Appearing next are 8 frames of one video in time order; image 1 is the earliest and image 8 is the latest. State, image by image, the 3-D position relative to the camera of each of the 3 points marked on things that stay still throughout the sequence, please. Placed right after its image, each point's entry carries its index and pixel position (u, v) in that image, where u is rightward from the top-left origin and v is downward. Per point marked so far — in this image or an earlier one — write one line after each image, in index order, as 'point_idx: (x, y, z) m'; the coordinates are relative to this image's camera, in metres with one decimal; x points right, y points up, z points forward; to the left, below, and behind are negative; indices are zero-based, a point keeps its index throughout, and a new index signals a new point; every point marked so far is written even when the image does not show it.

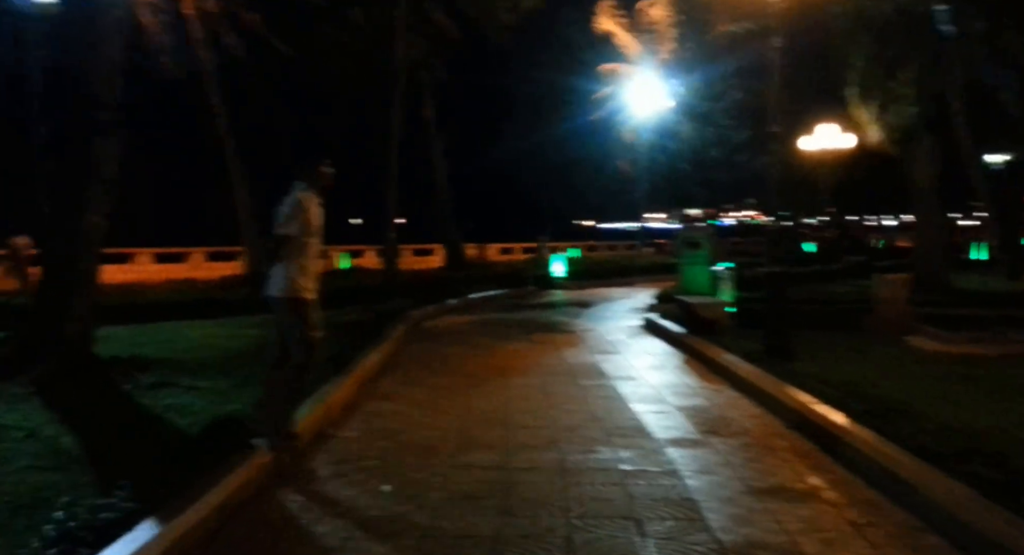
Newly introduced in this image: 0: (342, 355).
0: (-2.2, -1.0, +11.4) m
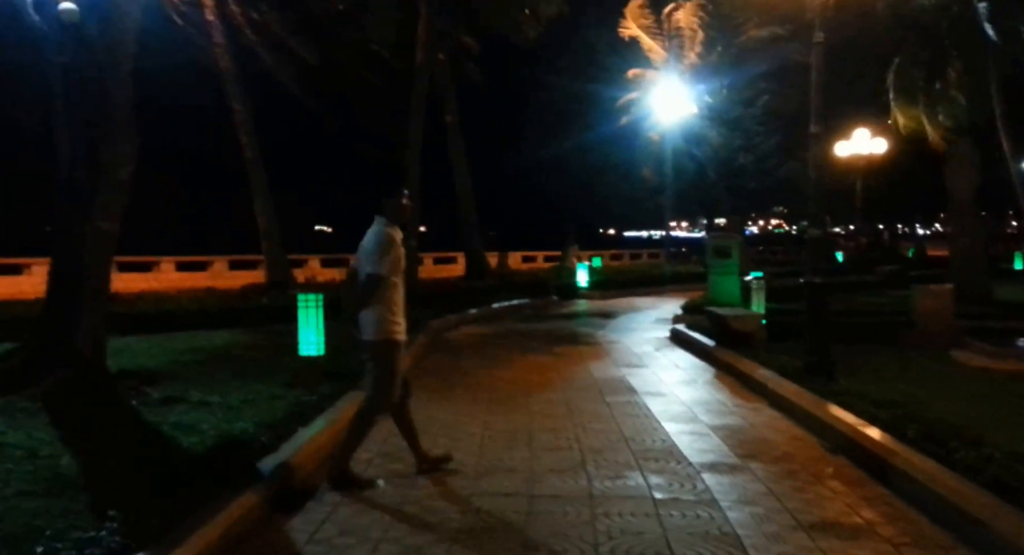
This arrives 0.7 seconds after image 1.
0: (-1.9, -1.1, +11.0) m
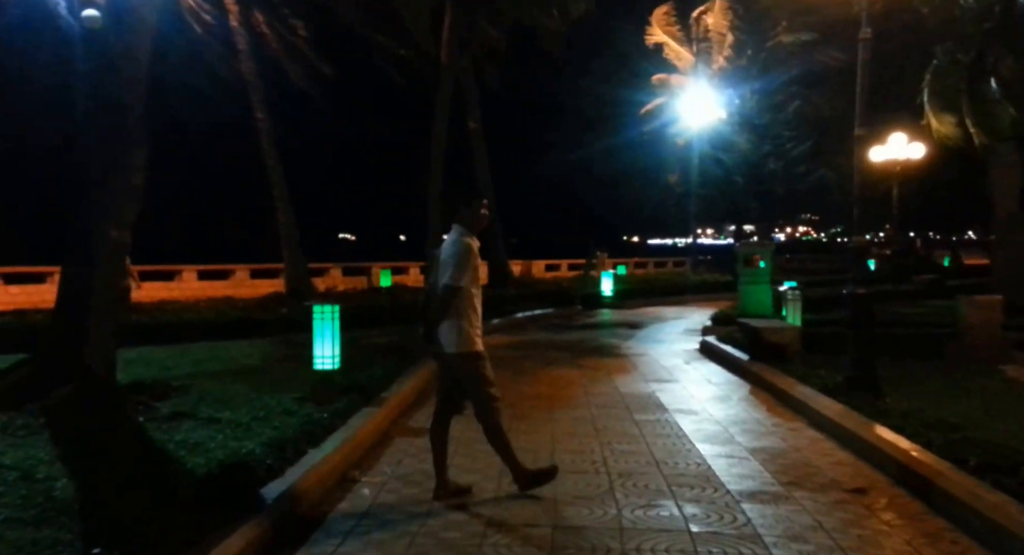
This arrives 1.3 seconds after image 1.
0: (-1.6, -1.3, +10.6) m
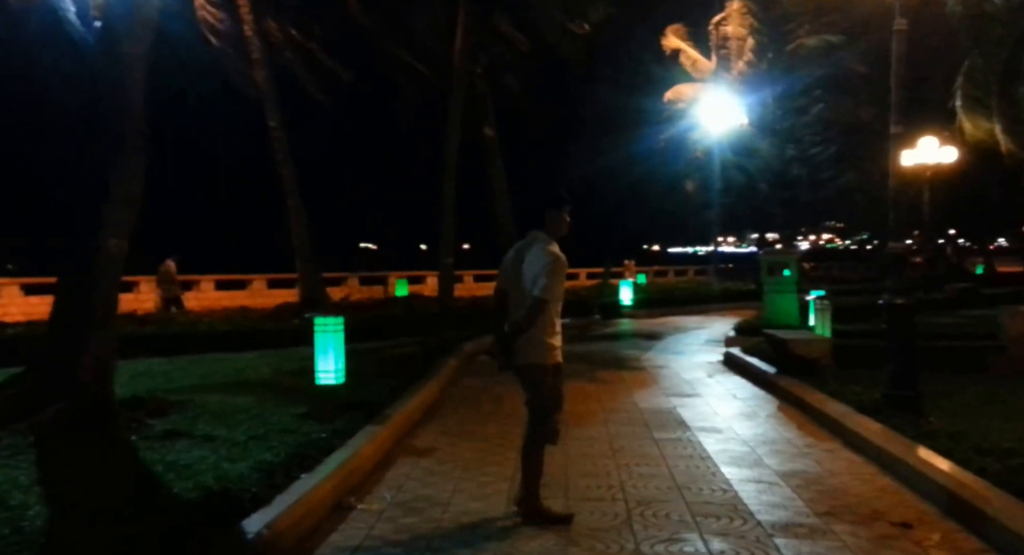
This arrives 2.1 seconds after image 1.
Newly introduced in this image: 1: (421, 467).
0: (-1.5, -1.4, +10.0) m
1: (-0.8, -1.7, +7.9) m
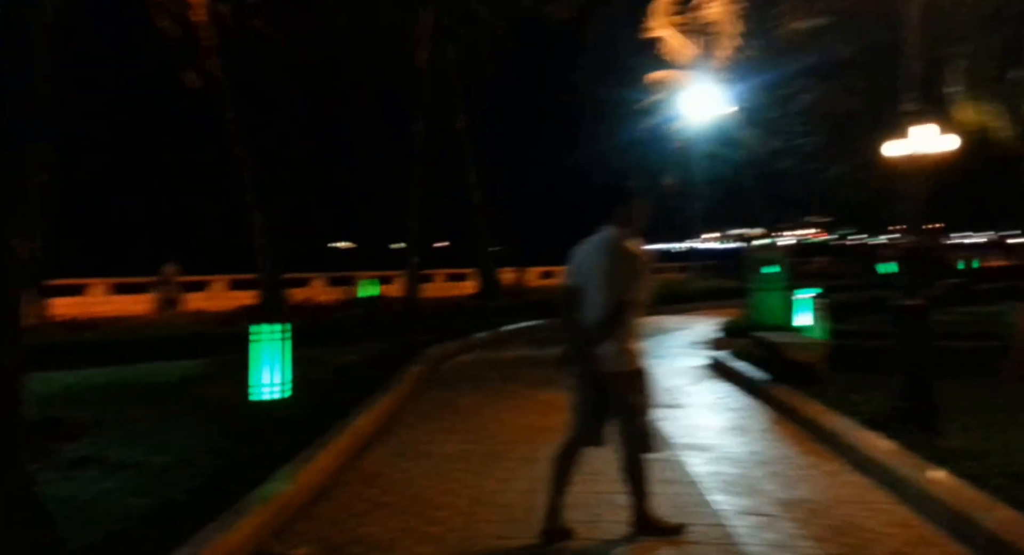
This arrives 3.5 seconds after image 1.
0: (-1.9, -1.4, +8.9) m
1: (-1.1, -1.7, +6.8) m
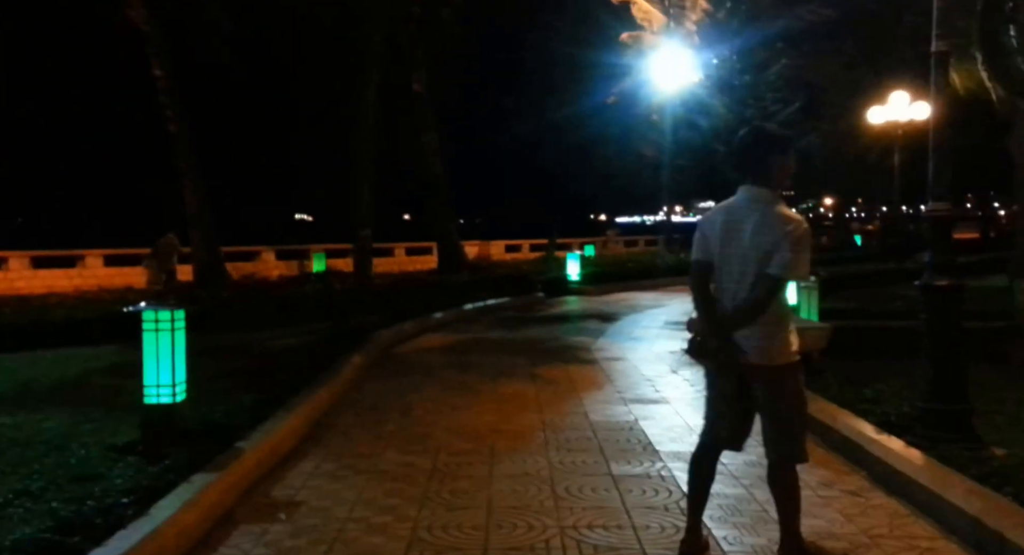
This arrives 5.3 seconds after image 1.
0: (-2.3, -1.2, +7.4) m
1: (-1.4, -1.5, +5.3) m
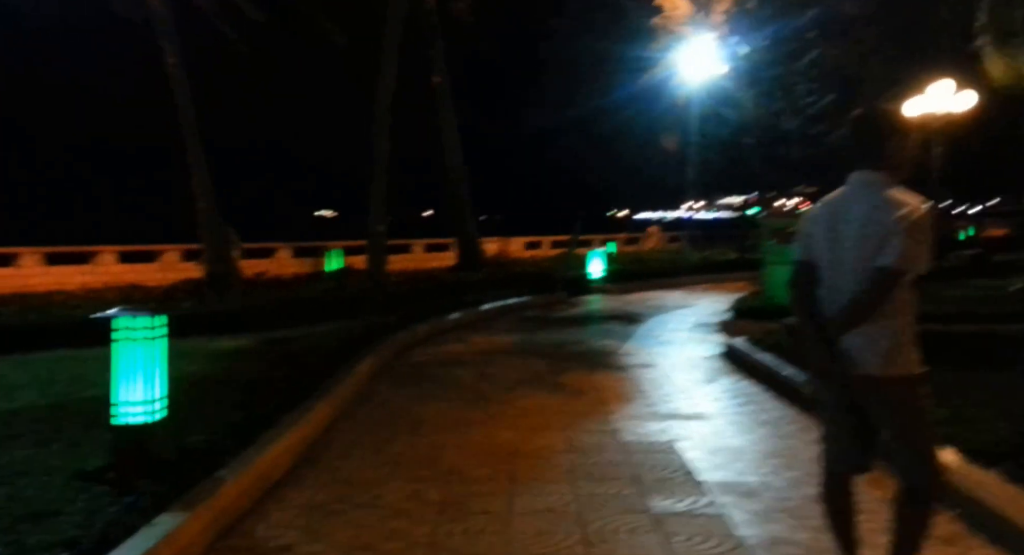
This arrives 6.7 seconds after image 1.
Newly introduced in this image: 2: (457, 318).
0: (-2.1, -1.2, +6.5) m
1: (-1.3, -1.6, +4.5) m
2: (-0.9, -0.7, +15.2) m
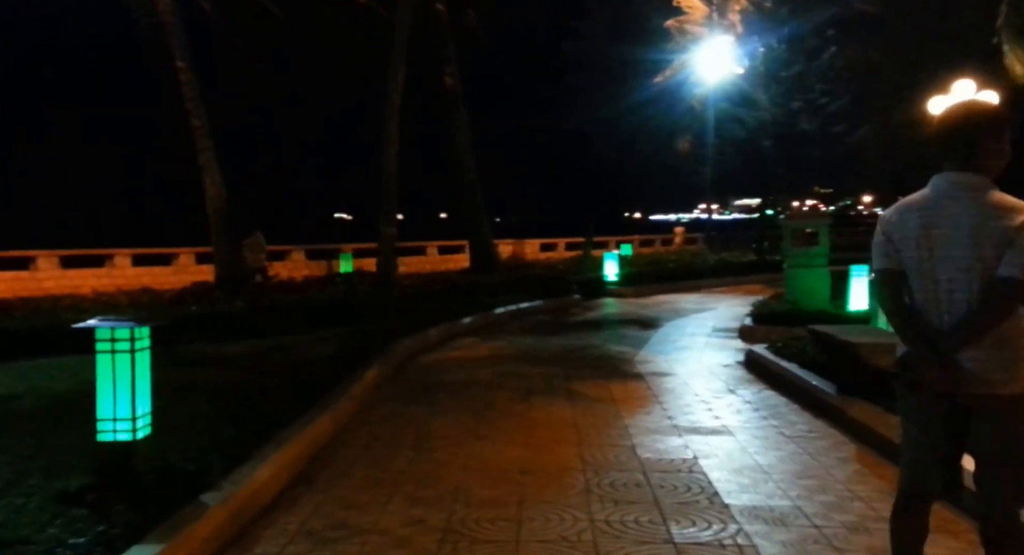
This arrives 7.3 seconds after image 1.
0: (-2.0, -1.2, +6.1) m
1: (-1.3, -1.6, +4.0) m
2: (-0.7, -0.7, +14.8) m
